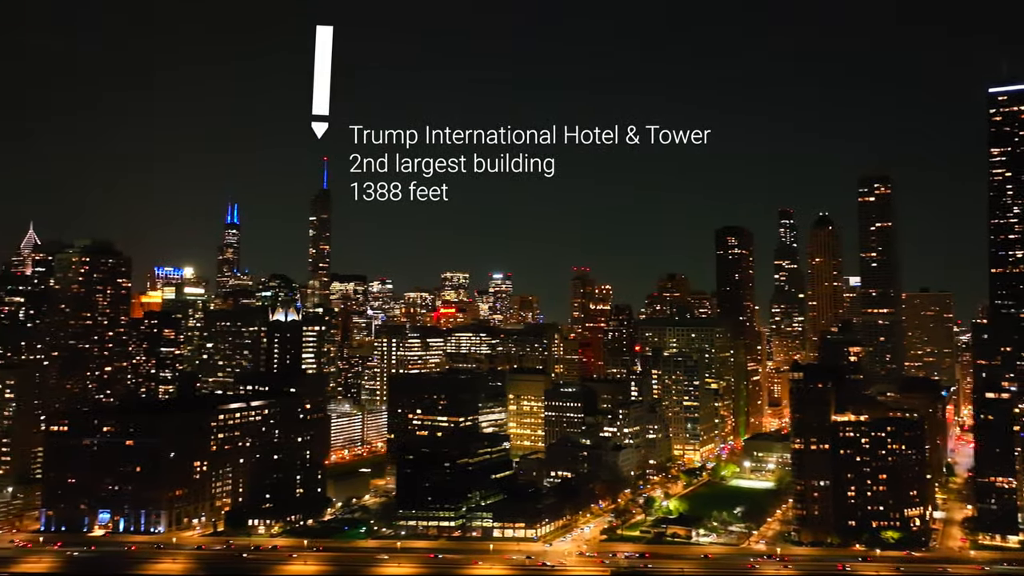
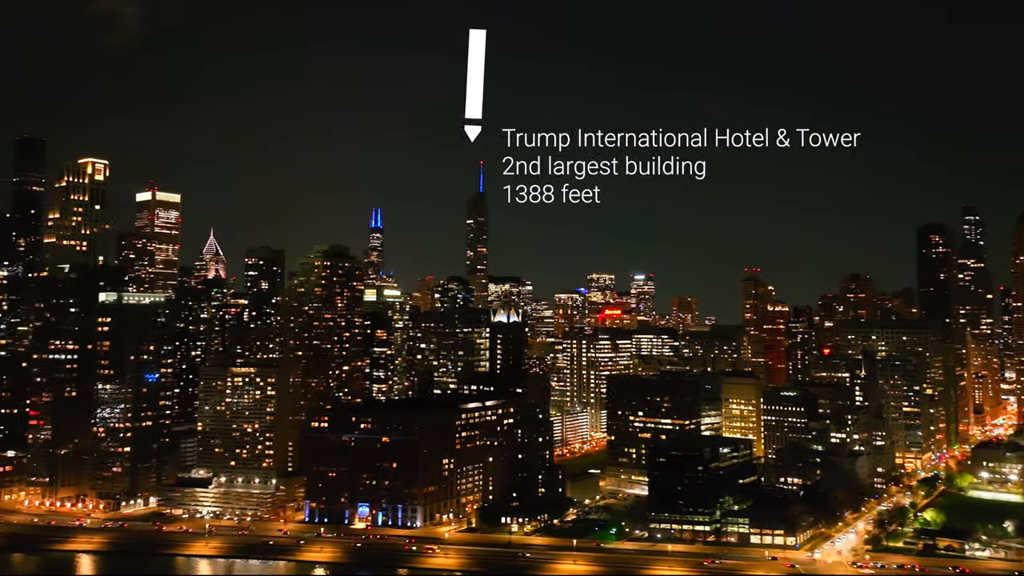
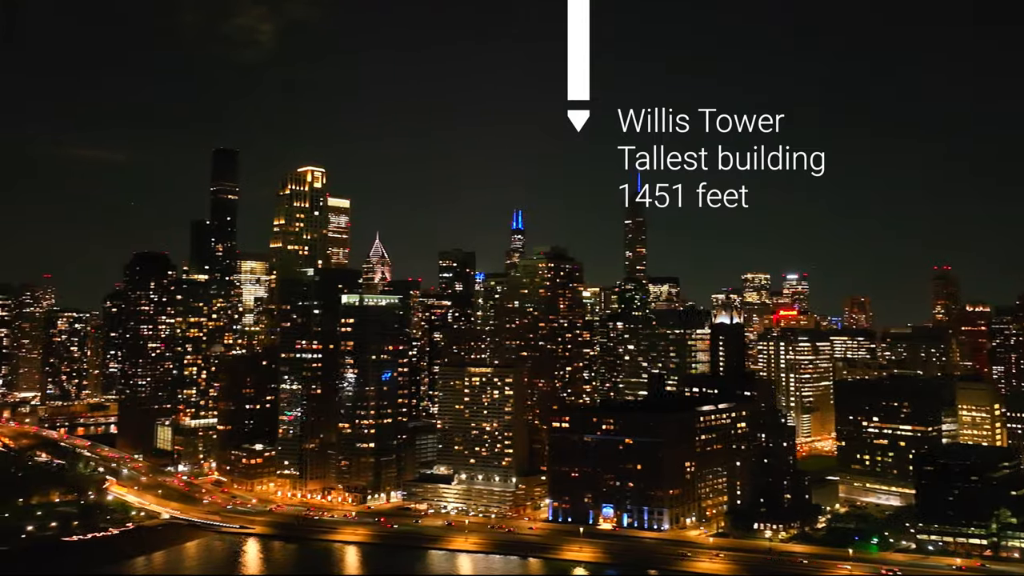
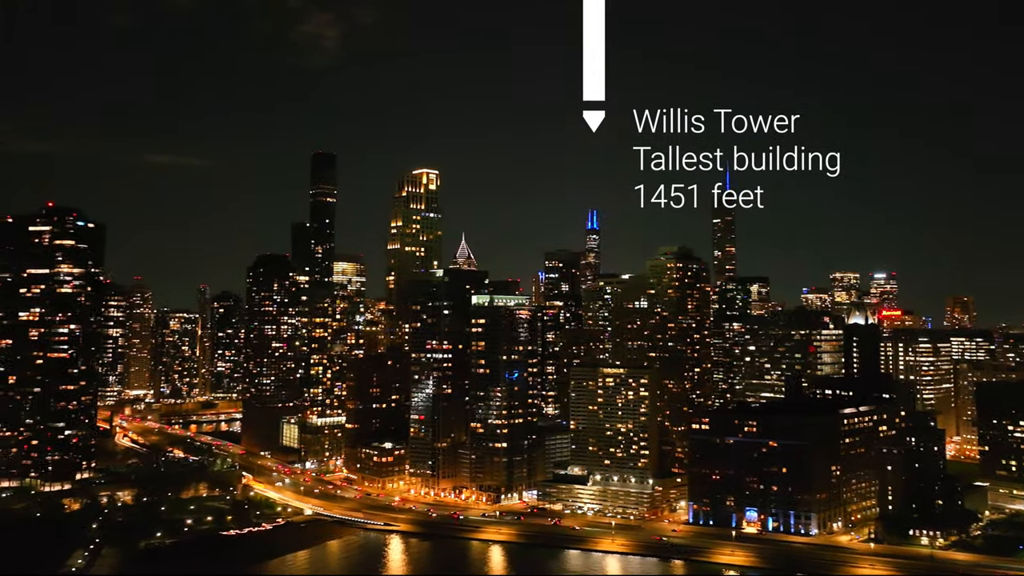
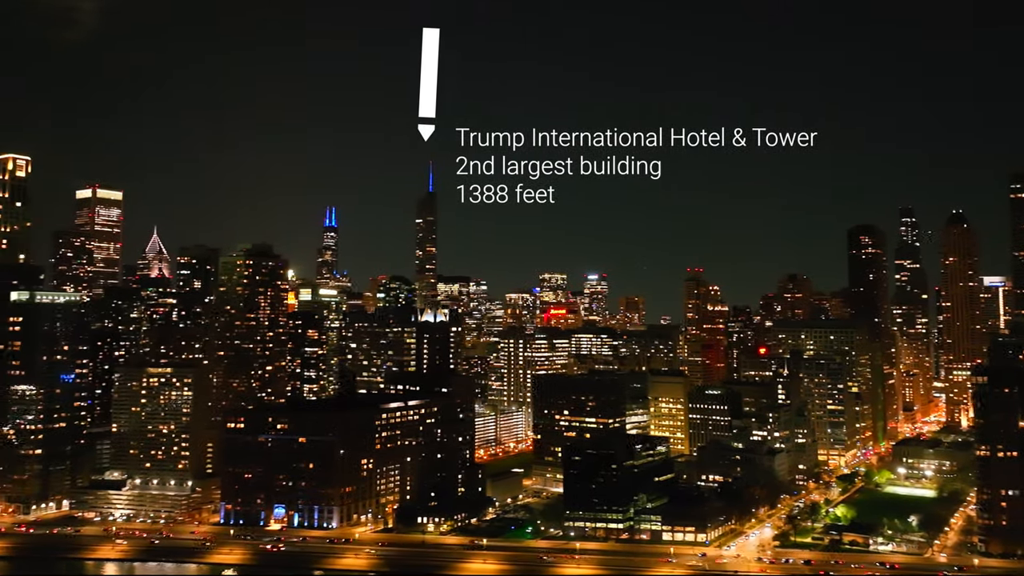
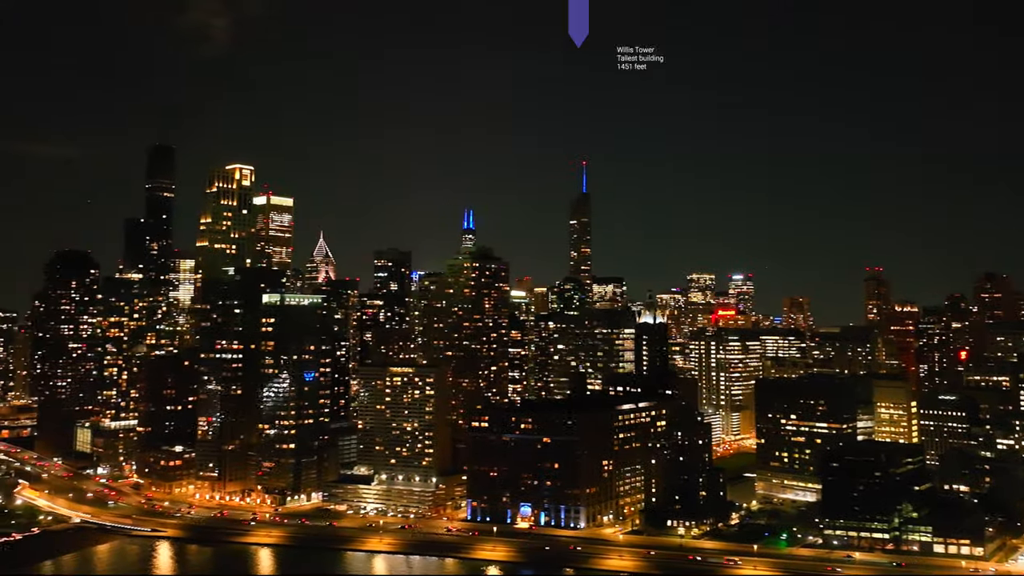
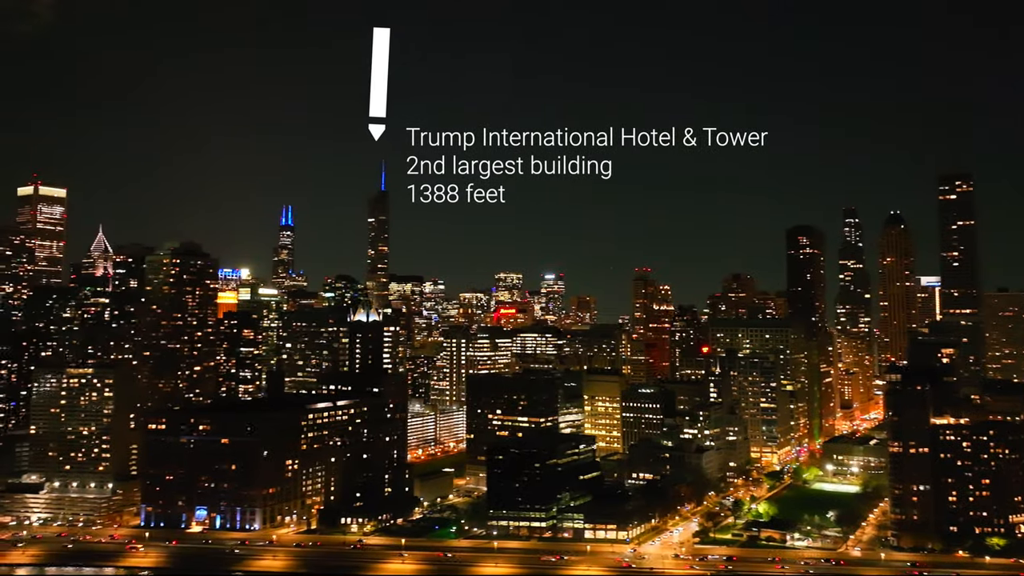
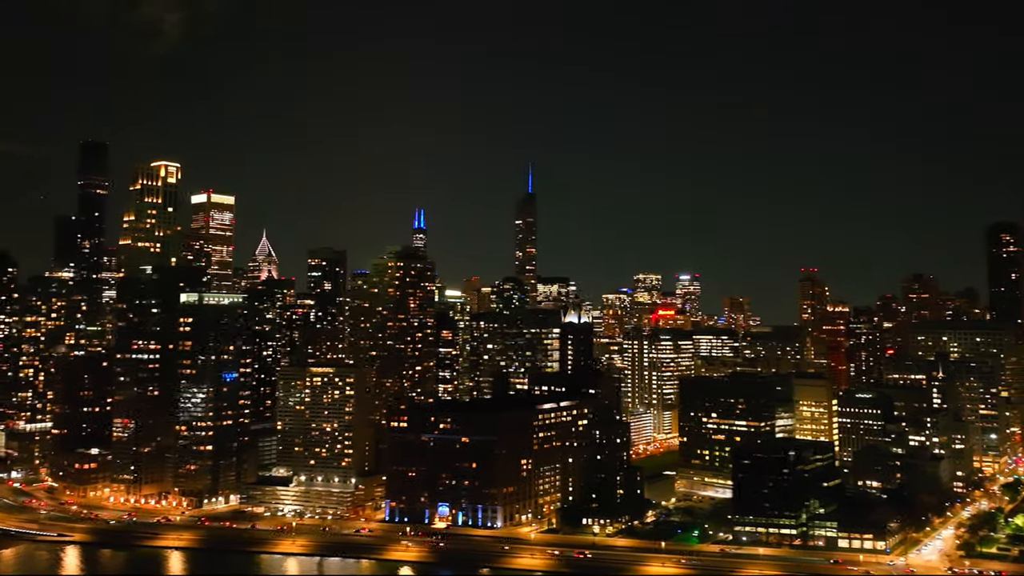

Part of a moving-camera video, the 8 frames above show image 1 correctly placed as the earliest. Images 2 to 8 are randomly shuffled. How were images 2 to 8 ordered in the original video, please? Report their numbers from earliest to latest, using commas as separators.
7, 5, 2, 8, 6, 3, 4
